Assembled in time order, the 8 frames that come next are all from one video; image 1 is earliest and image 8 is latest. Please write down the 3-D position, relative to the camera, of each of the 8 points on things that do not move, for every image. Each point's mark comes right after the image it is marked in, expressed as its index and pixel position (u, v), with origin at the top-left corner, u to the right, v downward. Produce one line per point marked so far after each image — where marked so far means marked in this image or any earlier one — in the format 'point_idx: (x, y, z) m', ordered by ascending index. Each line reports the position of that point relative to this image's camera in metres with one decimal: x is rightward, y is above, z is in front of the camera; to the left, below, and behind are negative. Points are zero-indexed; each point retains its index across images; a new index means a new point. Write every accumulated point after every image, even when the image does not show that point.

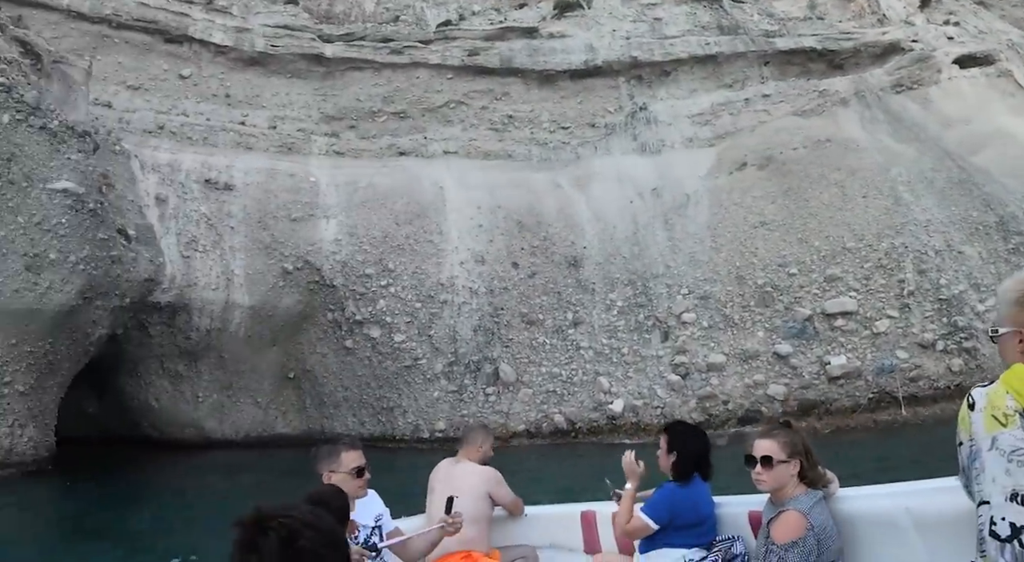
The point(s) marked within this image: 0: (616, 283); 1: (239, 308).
0: (+2.1, 0.0, +14.2) m
1: (-4.6, -0.5, +11.8) m
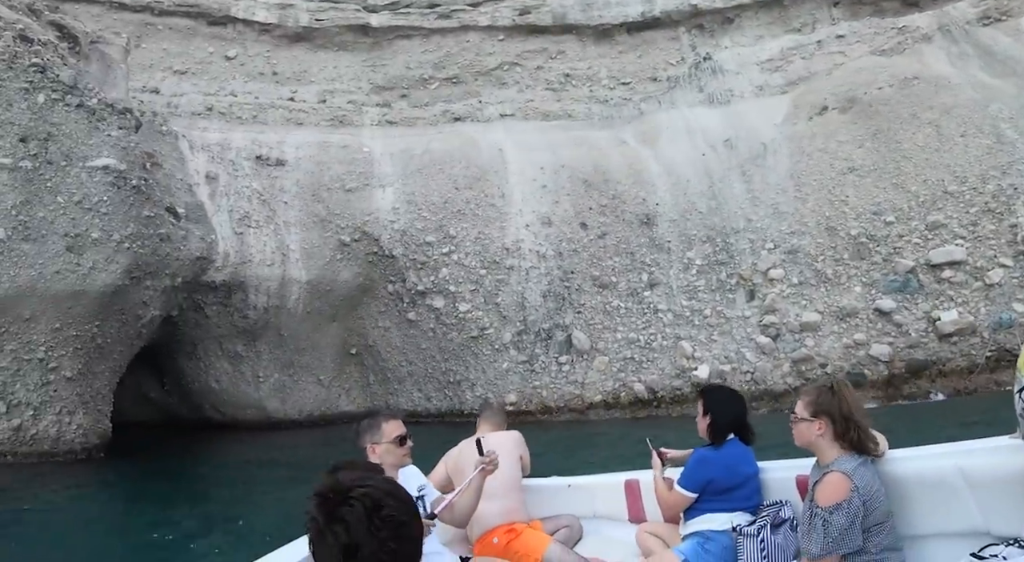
0: (+3.3, +0.7, +13.1) m
1: (-3.5, 0.0, +11.3) m
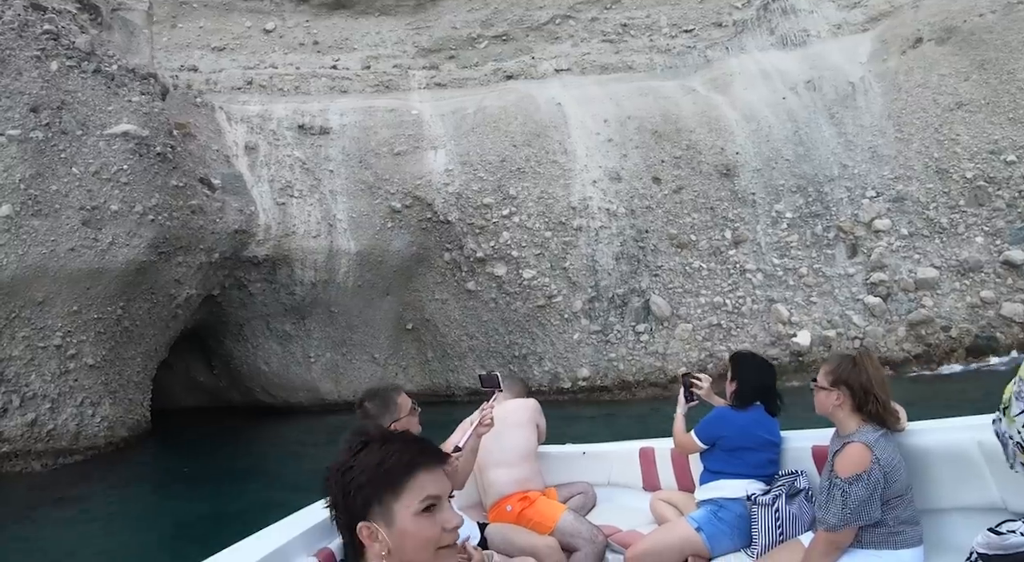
0: (+4.4, +1.5, +11.7) m
1: (-2.5, +0.4, +10.4) m
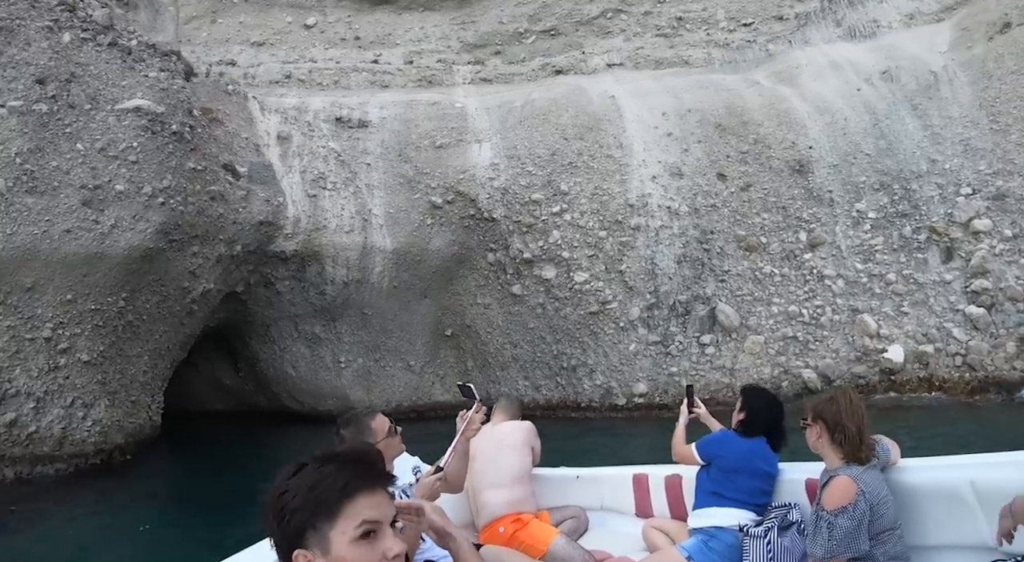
0: (+5.2, +1.3, +10.5) m
1: (-1.8, +0.4, +9.6) m
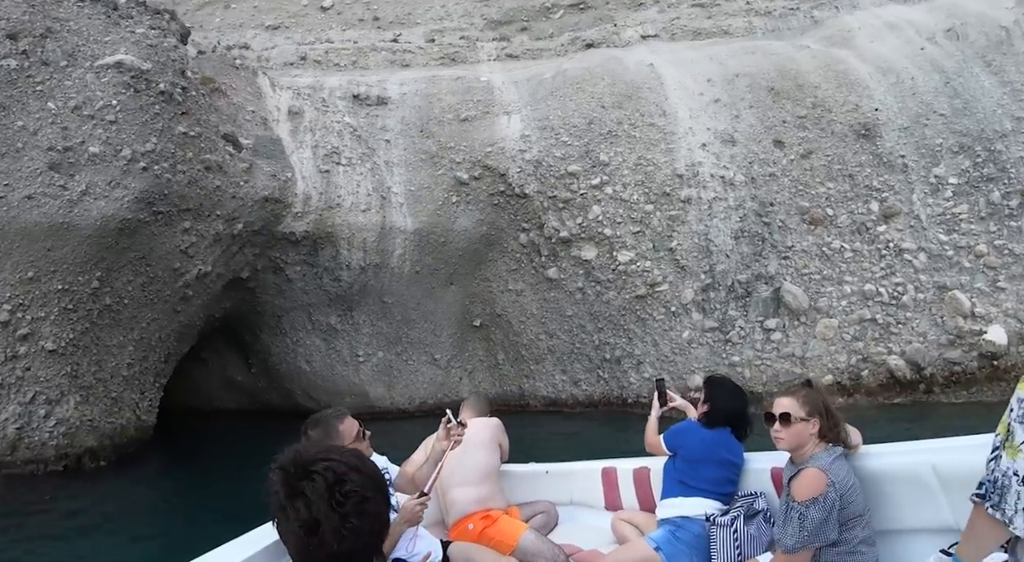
0: (+5.6, +1.6, +9.3) m
1: (-1.4, +0.6, +8.7) m
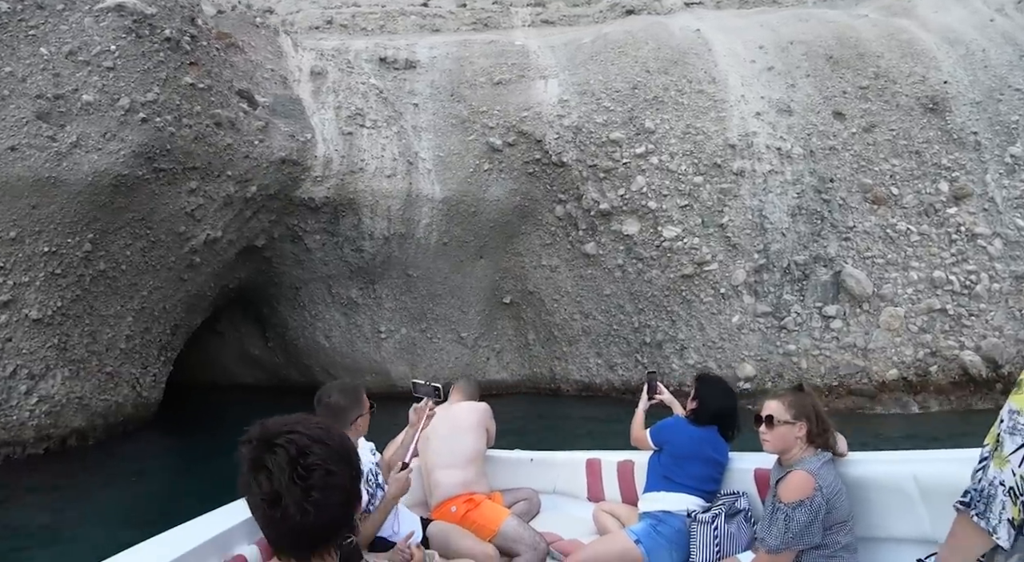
0: (+6.0, +1.8, +8.4) m
1: (-1.0, +0.9, +8.1) m
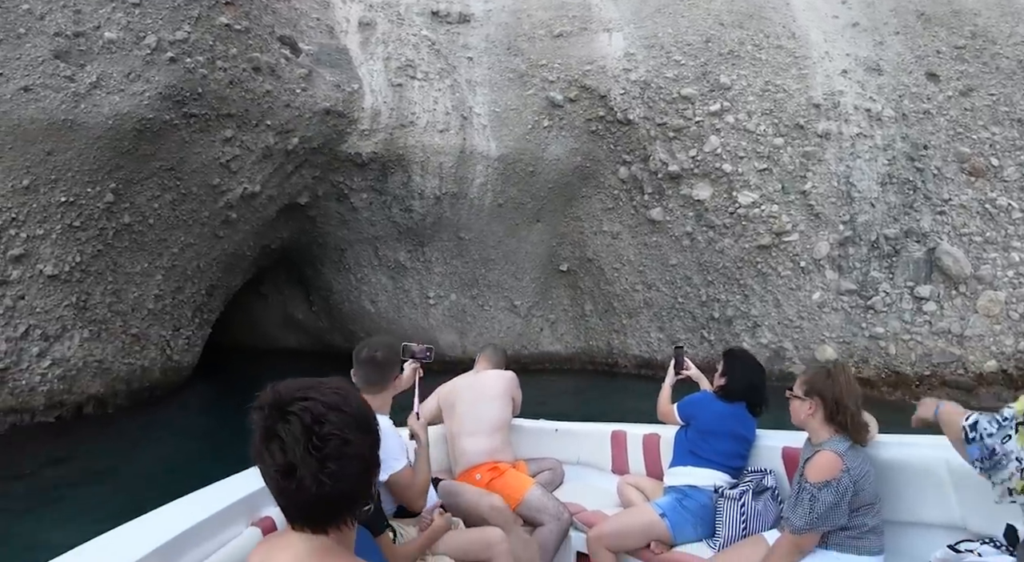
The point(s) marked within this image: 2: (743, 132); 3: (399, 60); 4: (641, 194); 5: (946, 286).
0: (+6.7, +2.0, +7.3) m
1: (-0.3, +1.2, +7.5) m
2: (+2.4, +1.5, +7.5) m
3: (-1.2, +2.4, +7.7) m
4: (+1.4, +0.9, +7.7) m
5: (+4.1, 0.0, +6.7) m
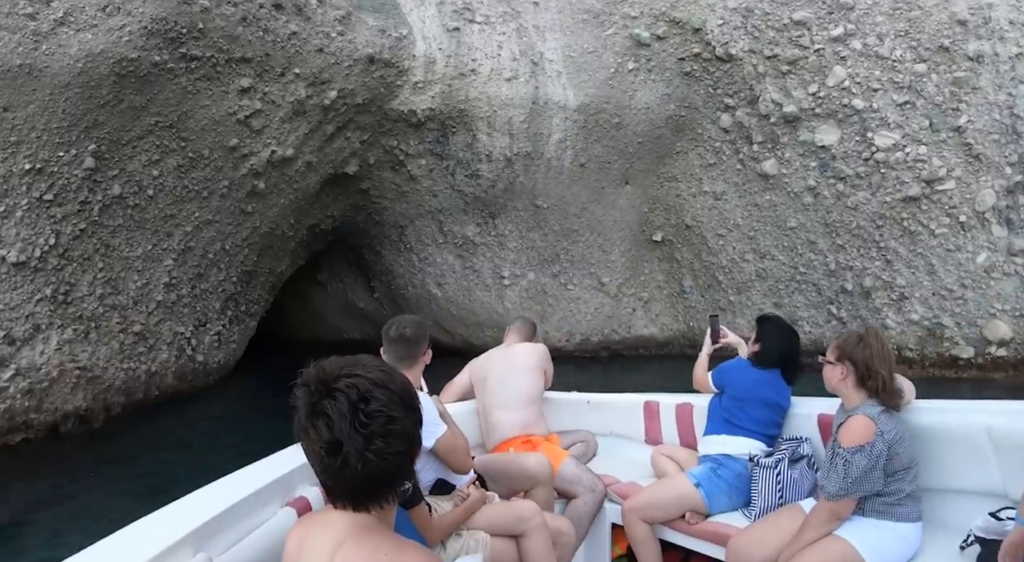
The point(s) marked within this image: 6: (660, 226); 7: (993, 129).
0: (+7.3, +2.5, +5.5) m
1: (+0.4, +1.5, +6.5) m
2: (+3.1, +1.9, +6.1) m
3: (-0.5, +2.6, +6.7) m
4: (+2.1, +1.2, +6.4) m
5: (+4.8, +0.3, +5.2) m
6: (+1.4, +0.5, +6.8) m
7: (+3.9, +1.2, +5.8) m
